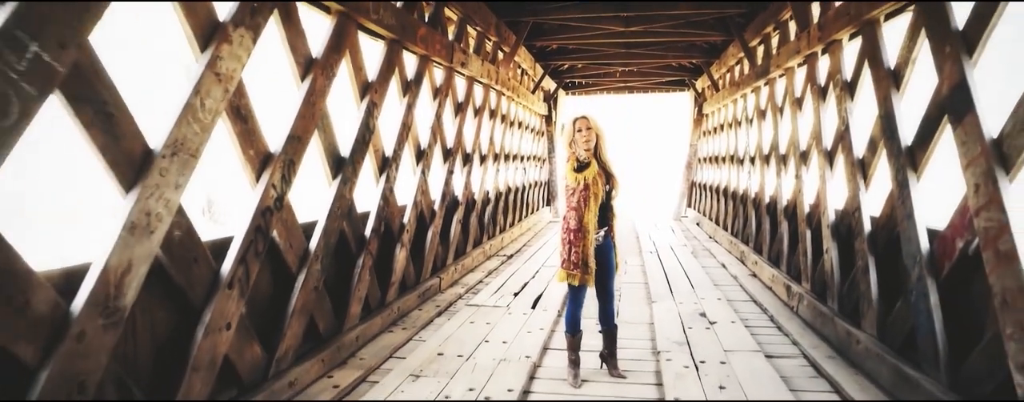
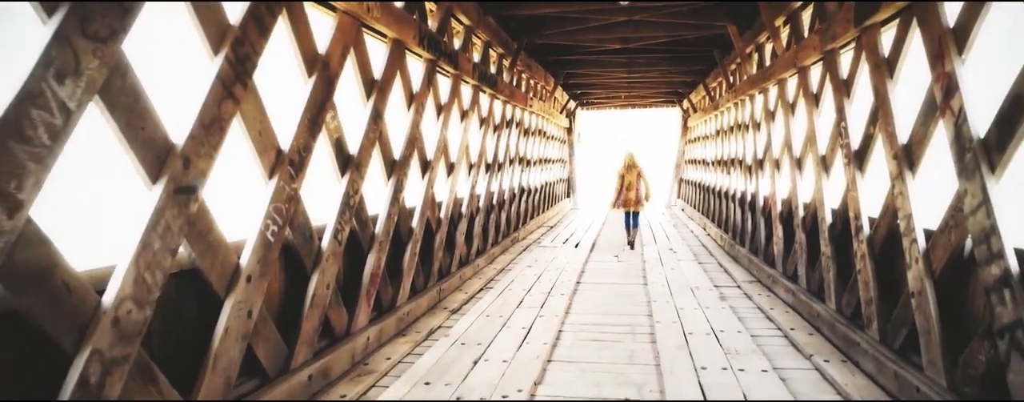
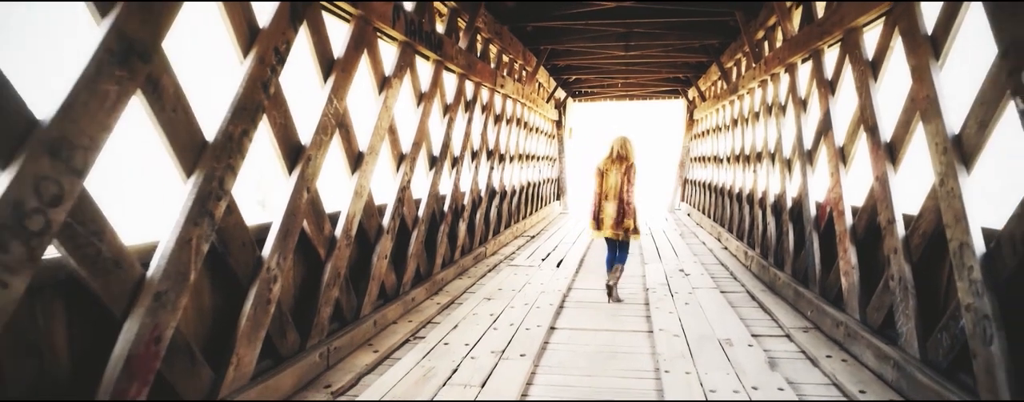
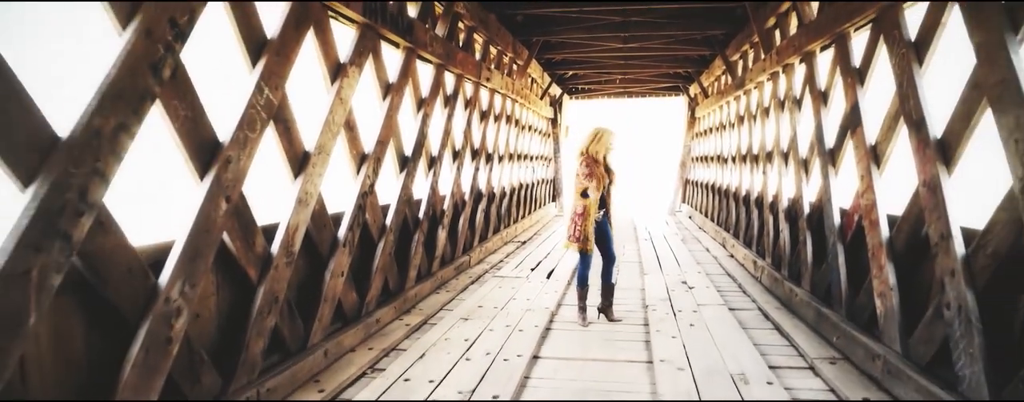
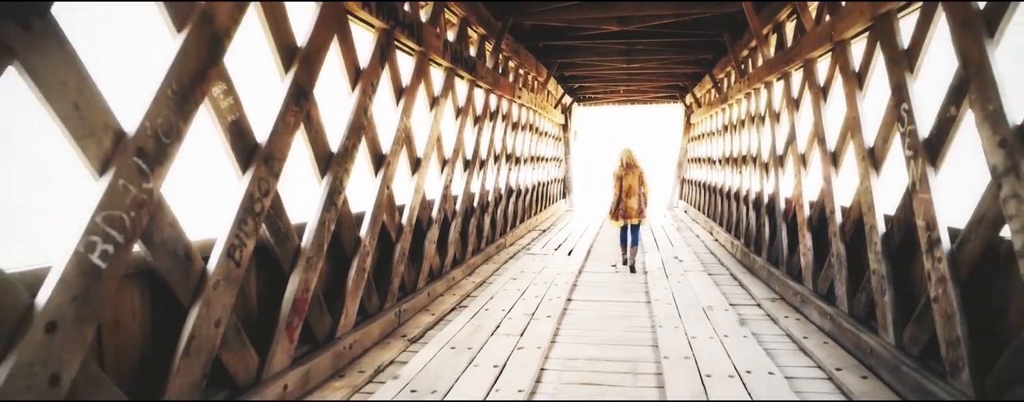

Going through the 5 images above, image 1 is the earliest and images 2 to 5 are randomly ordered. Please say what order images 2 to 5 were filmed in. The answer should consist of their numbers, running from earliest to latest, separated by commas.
4, 3, 5, 2
